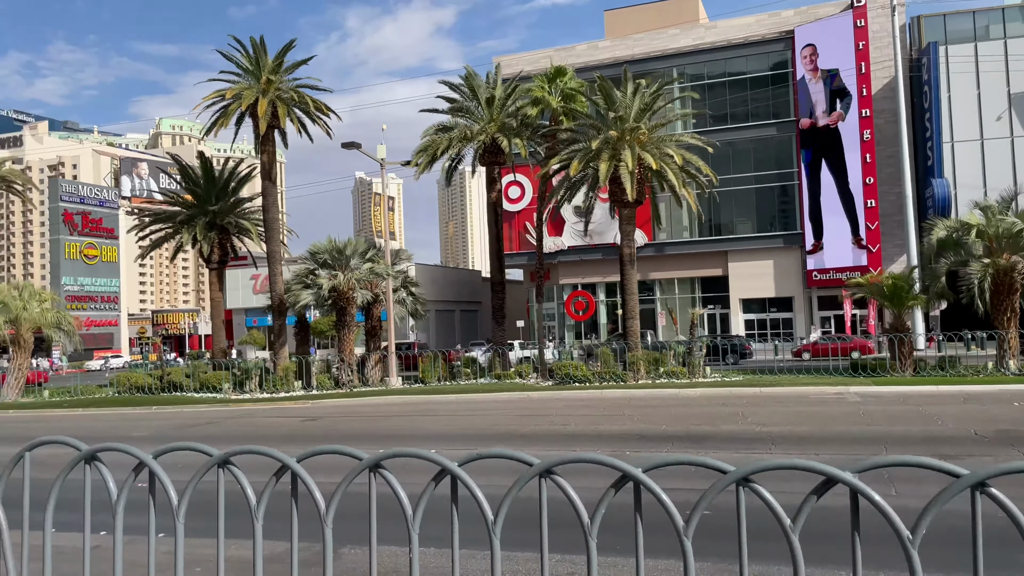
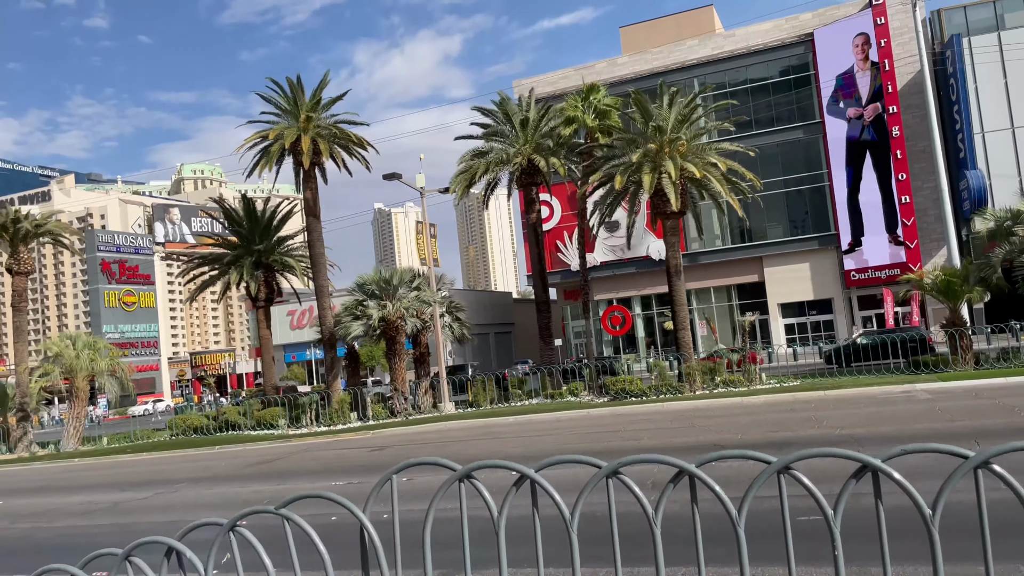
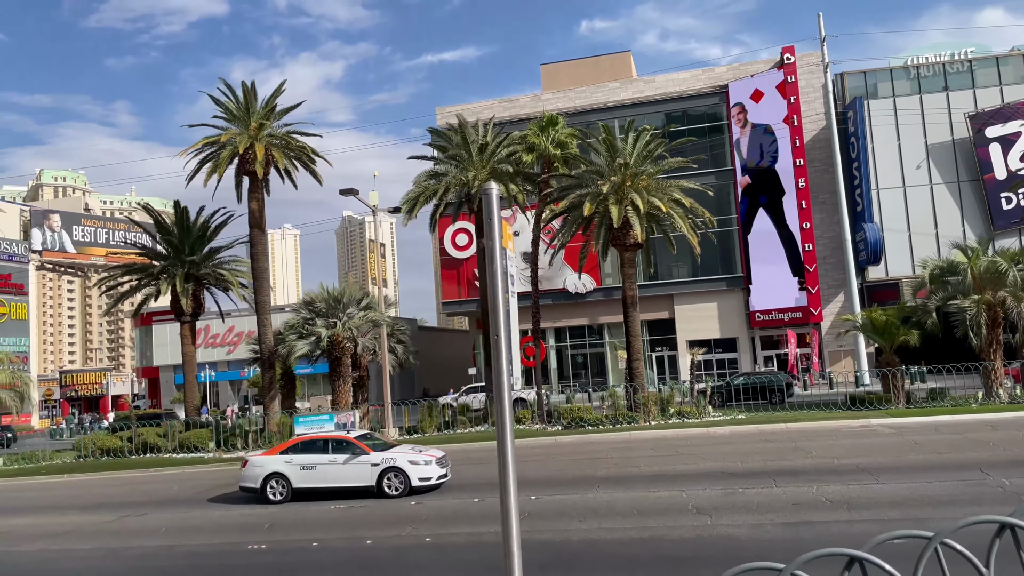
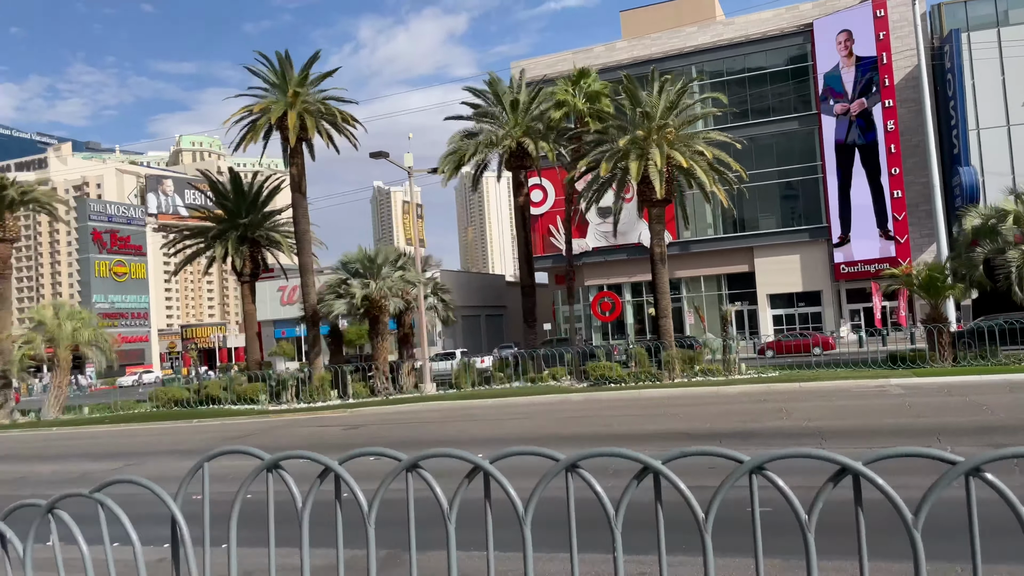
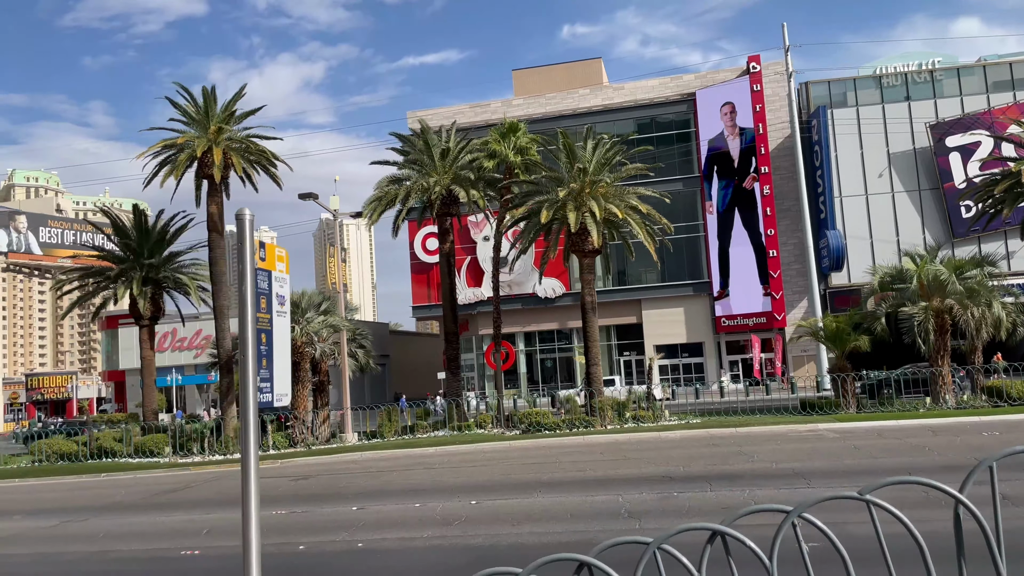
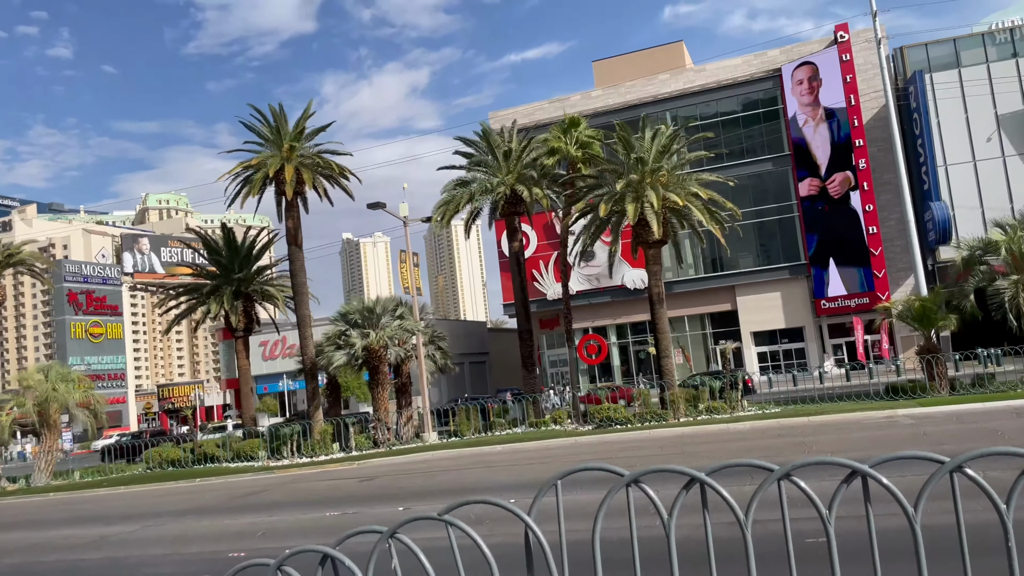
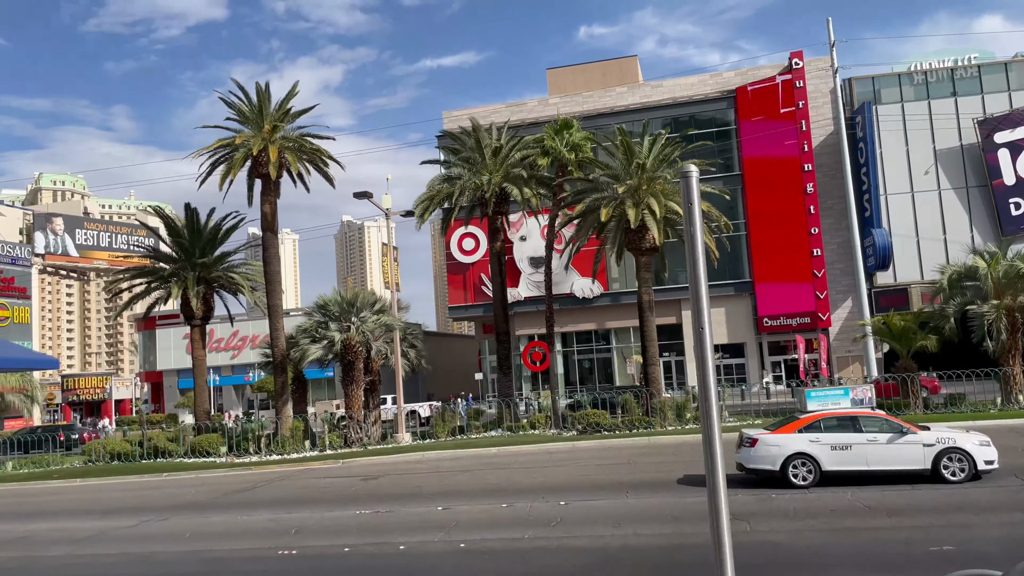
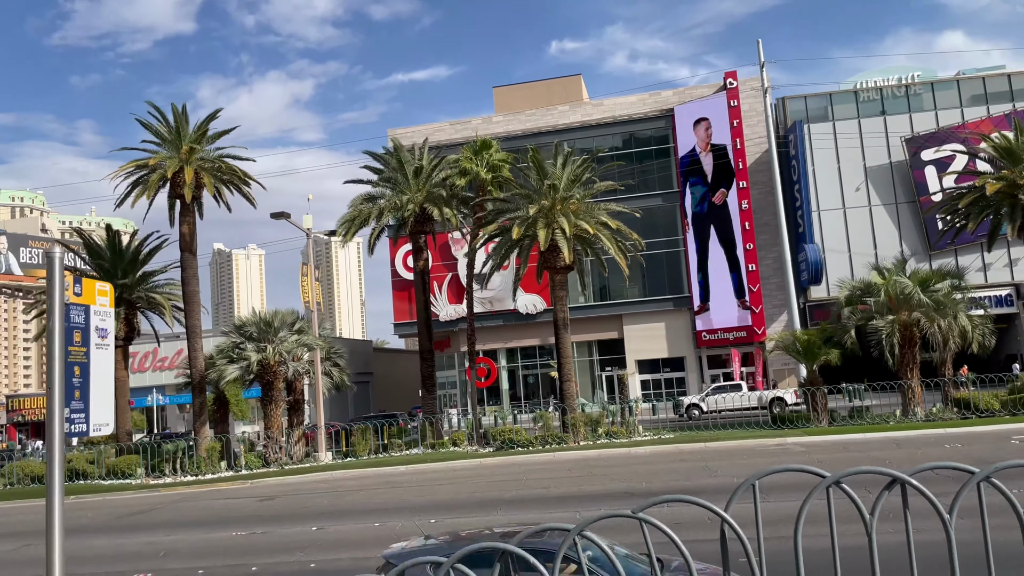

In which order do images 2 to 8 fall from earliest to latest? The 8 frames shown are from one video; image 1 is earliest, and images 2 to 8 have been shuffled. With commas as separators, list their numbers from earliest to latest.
4, 2, 6, 8, 5, 3, 7
